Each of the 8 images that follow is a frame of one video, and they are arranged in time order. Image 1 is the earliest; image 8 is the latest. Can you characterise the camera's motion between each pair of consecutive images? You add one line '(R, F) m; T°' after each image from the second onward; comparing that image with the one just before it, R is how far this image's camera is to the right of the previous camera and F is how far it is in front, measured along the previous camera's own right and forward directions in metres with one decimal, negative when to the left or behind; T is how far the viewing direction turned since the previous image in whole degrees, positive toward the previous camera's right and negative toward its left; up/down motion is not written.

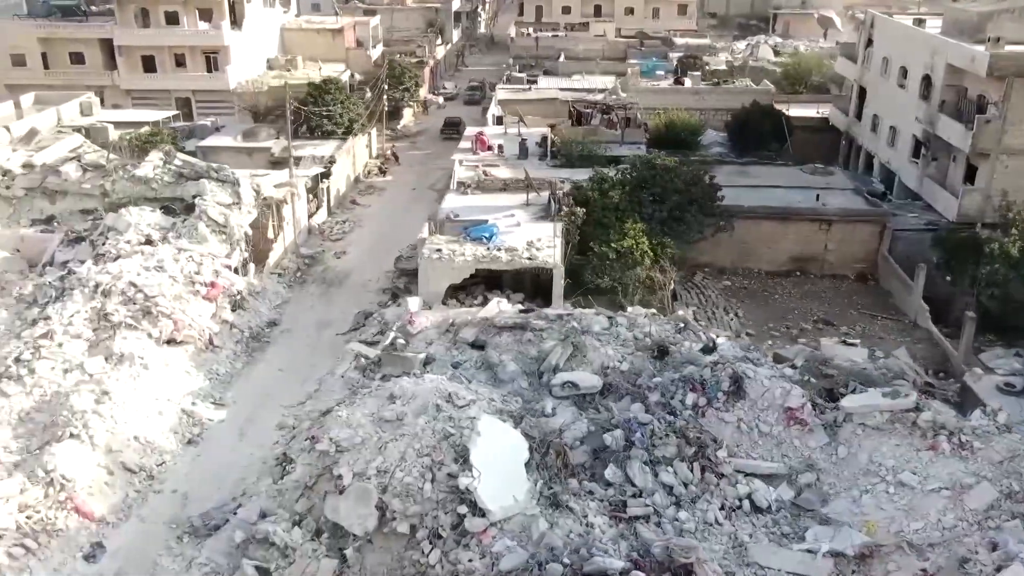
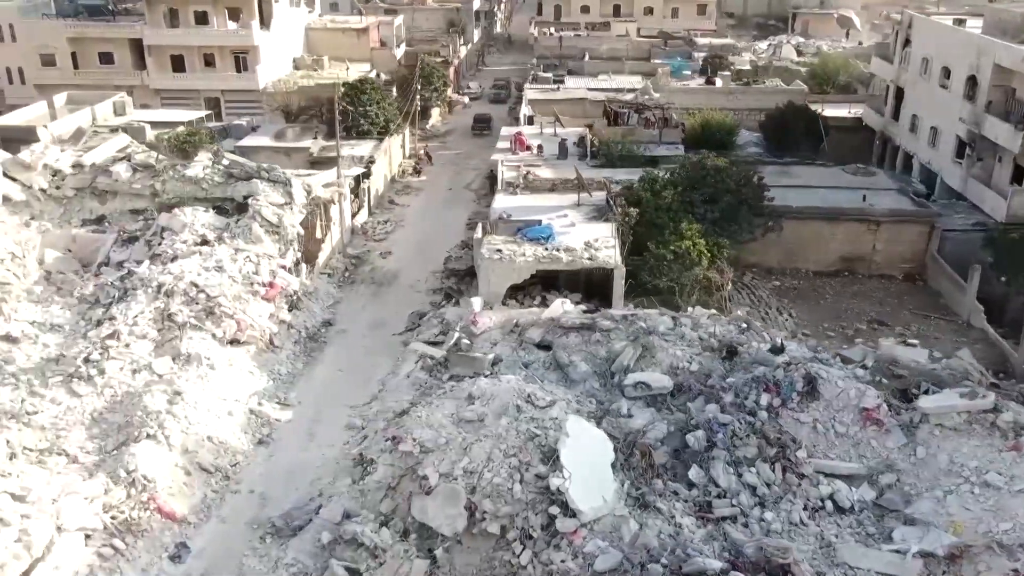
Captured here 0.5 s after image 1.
(-1.4, 0.0) m; 0°
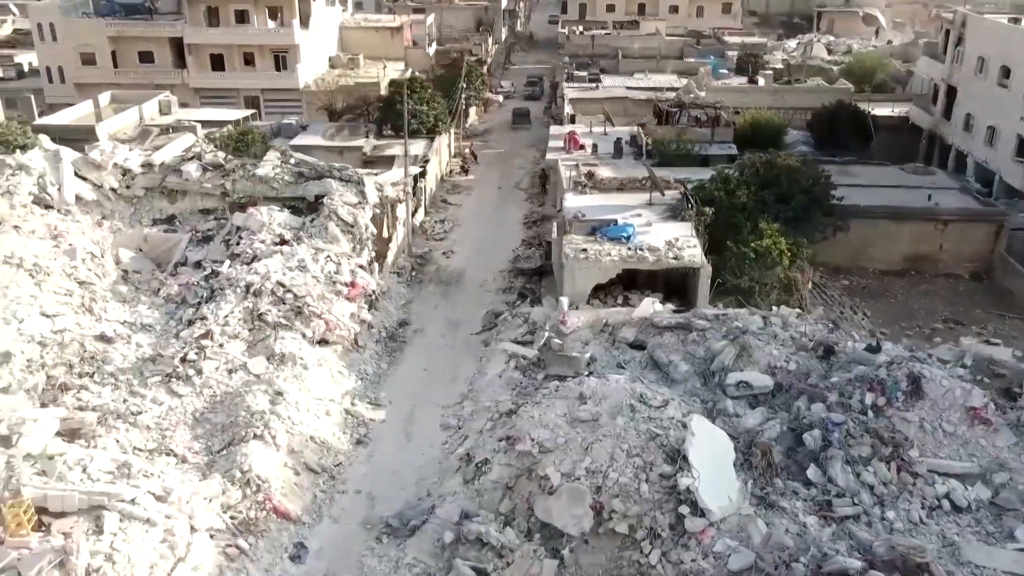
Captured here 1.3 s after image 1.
(-1.9, 0.0) m; 0°
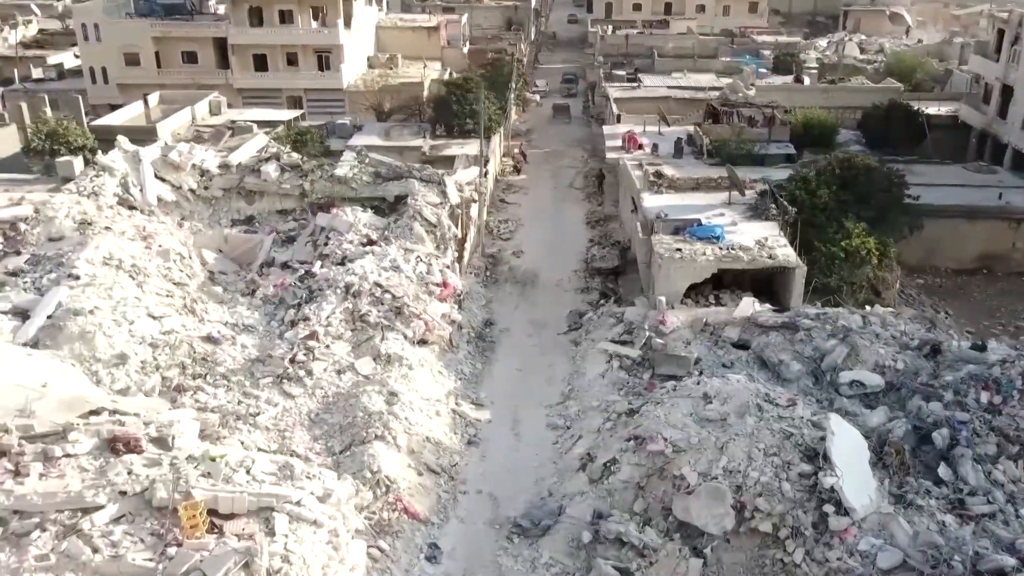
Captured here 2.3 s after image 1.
(-2.2, 0.0) m; 0°
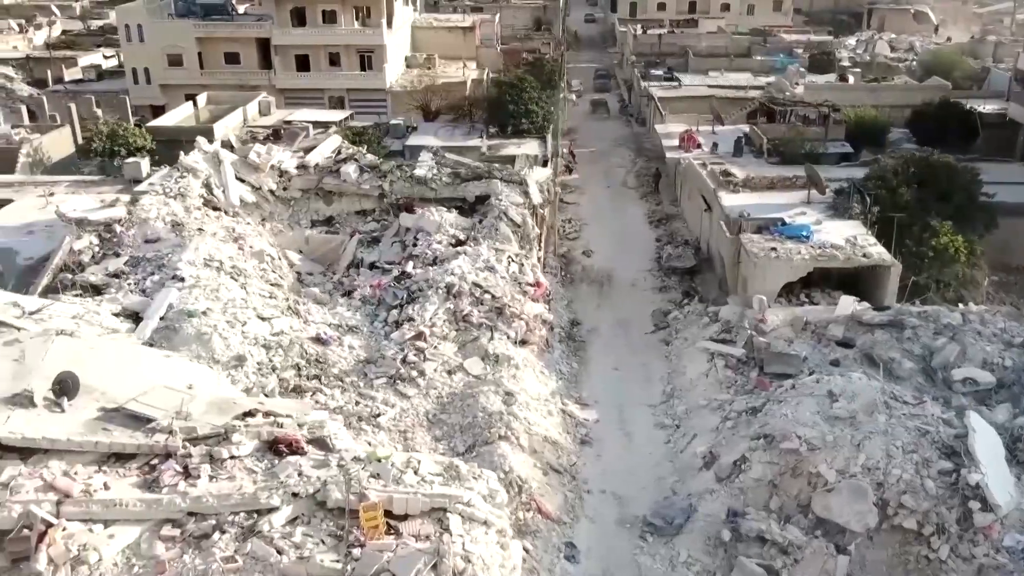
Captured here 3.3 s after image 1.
(-2.3, 0.0) m; 0°
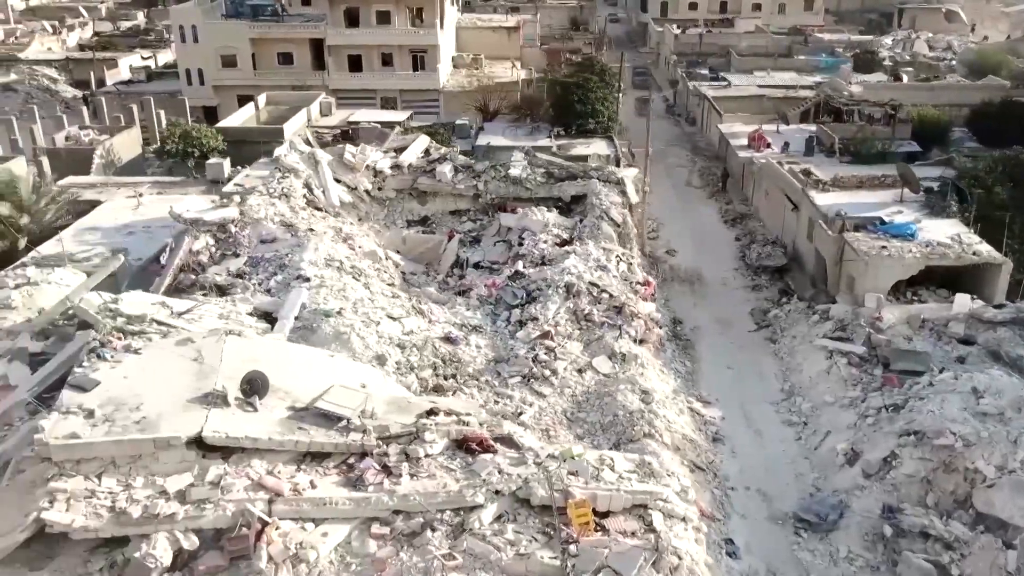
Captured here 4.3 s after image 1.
(-2.6, -0.1) m; 0°
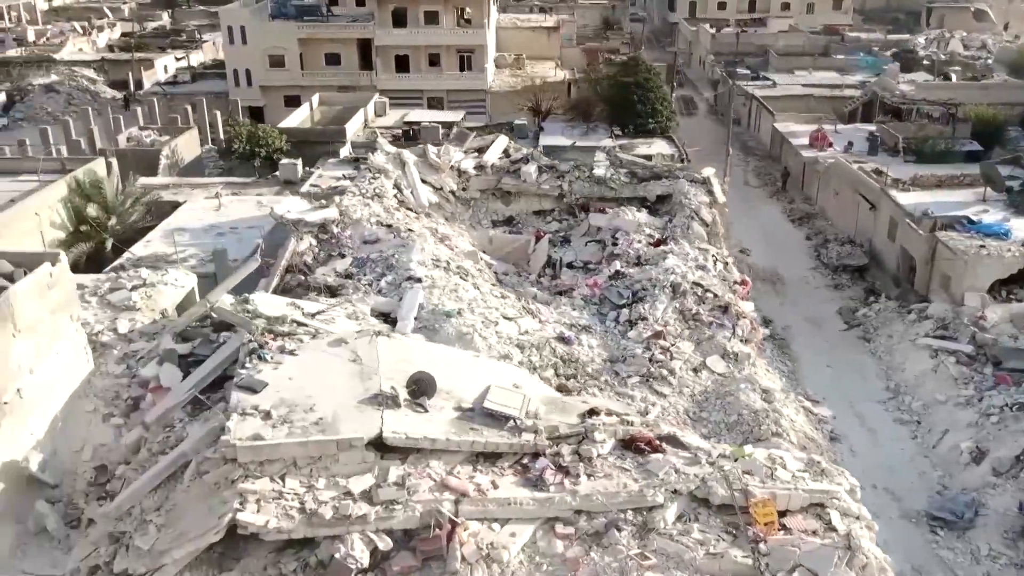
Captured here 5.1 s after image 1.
(-2.3, 0.0) m; 0°
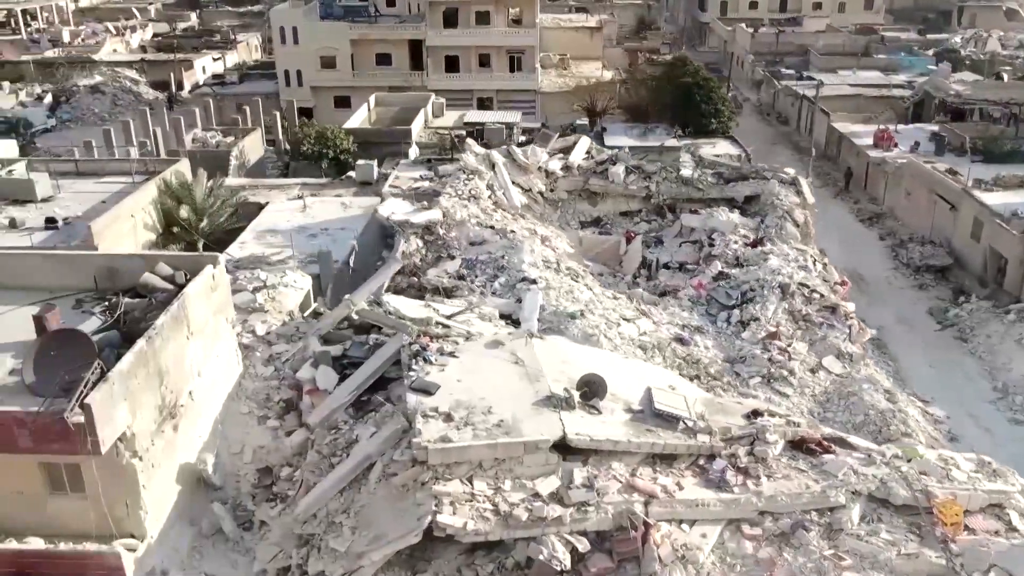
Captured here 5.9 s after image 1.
(-2.4, -0.1) m; 0°
